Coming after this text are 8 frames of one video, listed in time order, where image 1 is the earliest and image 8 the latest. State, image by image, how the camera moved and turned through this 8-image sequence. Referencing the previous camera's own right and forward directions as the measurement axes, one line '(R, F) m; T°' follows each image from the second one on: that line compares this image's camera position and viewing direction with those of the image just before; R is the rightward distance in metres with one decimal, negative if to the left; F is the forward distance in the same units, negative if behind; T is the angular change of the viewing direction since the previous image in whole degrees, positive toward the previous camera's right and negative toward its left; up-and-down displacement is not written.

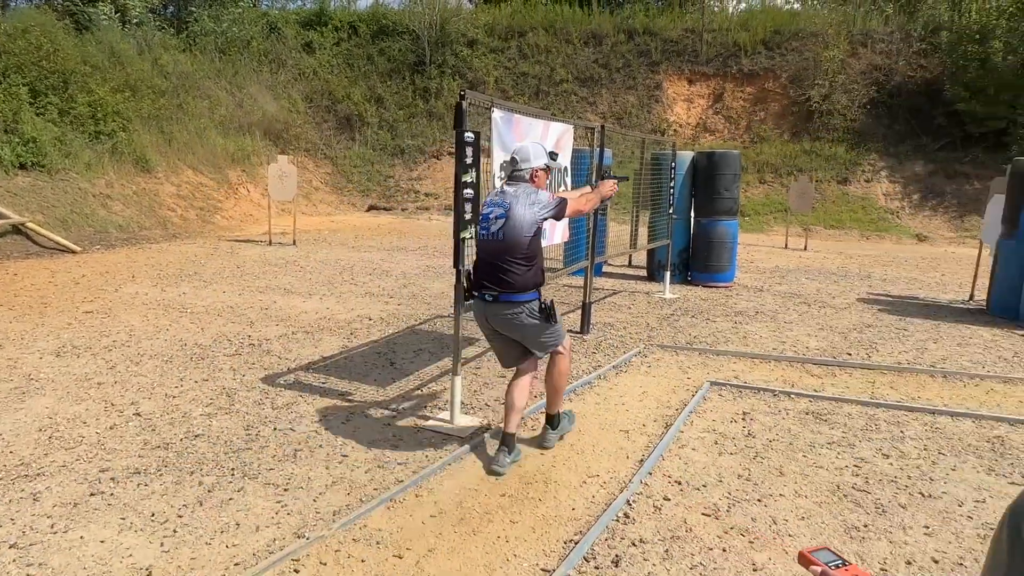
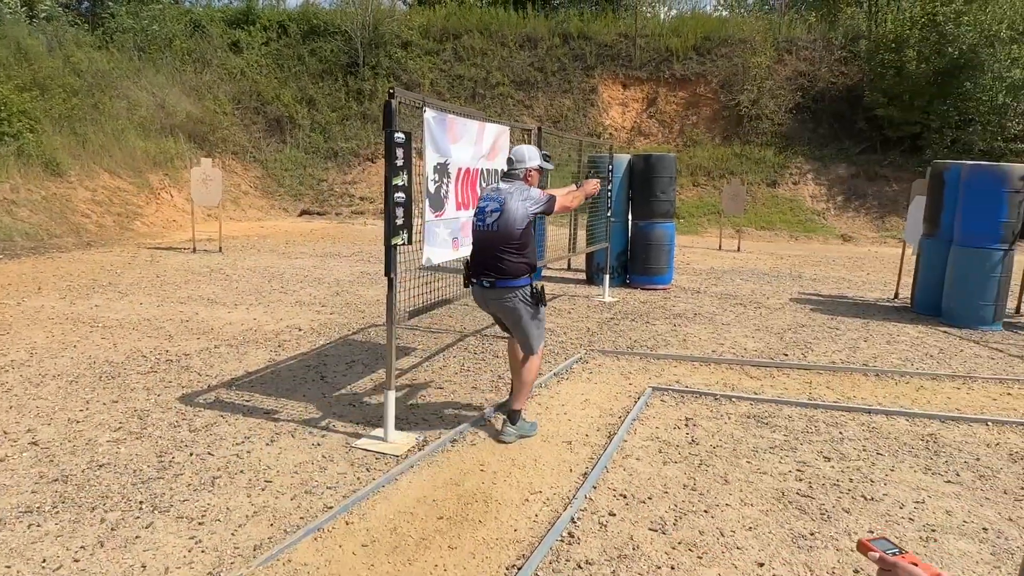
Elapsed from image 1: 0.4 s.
(0.0, +0.2) m; +5°
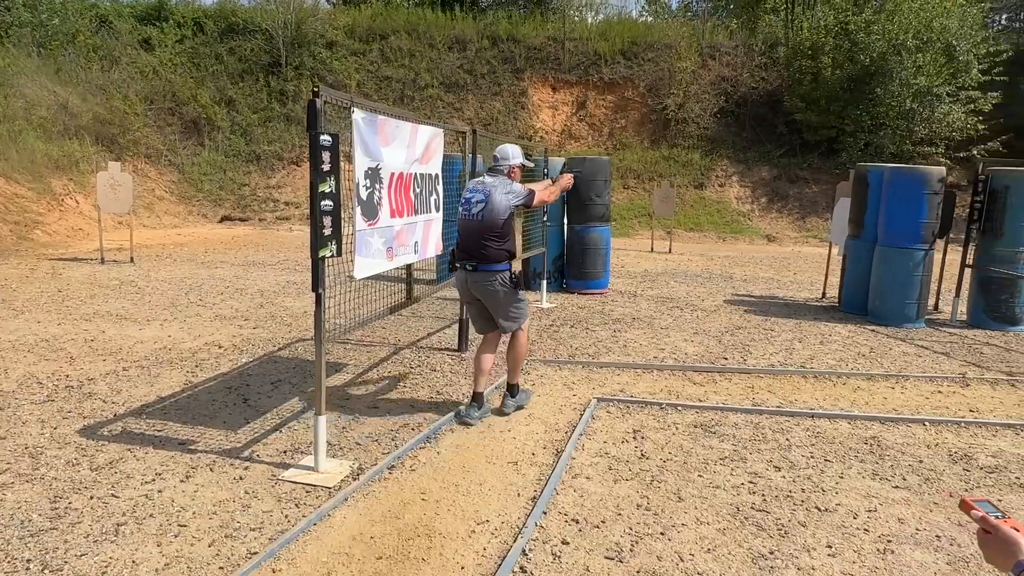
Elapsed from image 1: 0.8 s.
(0.0, +0.3) m; +6°
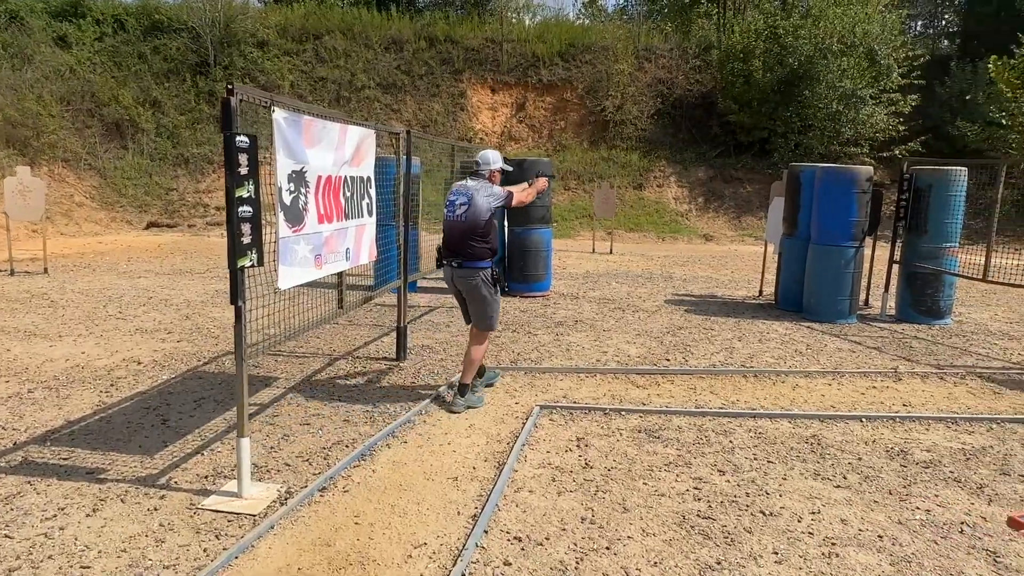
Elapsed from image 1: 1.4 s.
(0.0, +0.2) m; +5°
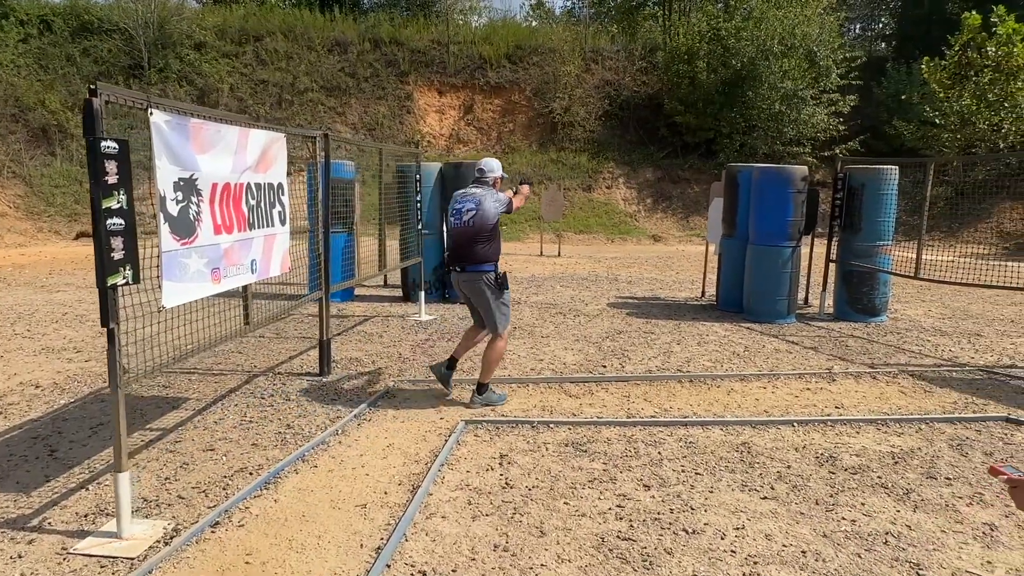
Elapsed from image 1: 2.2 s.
(+0.3, +0.2) m; +3°
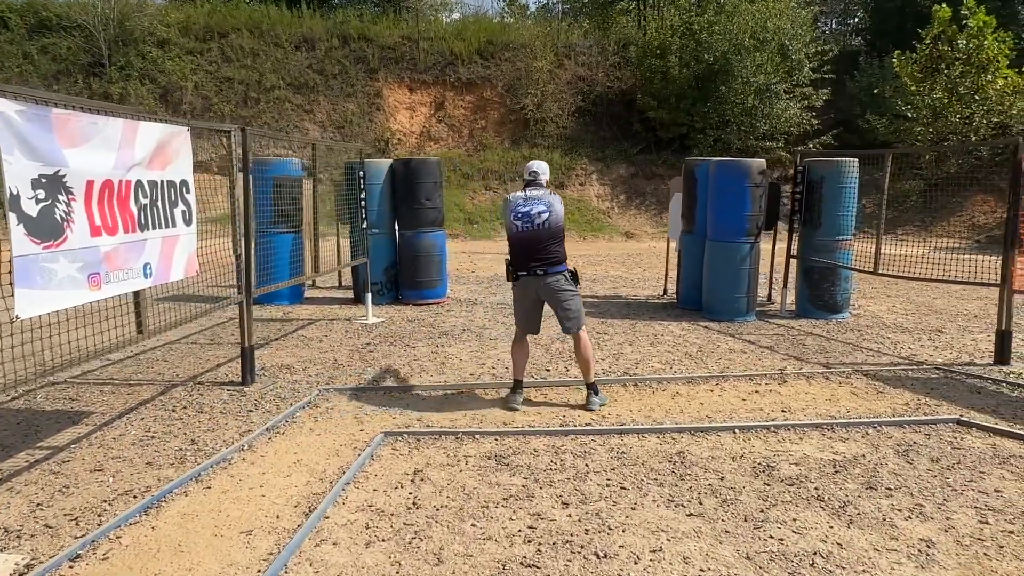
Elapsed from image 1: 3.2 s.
(+0.4, +0.3) m; +1°
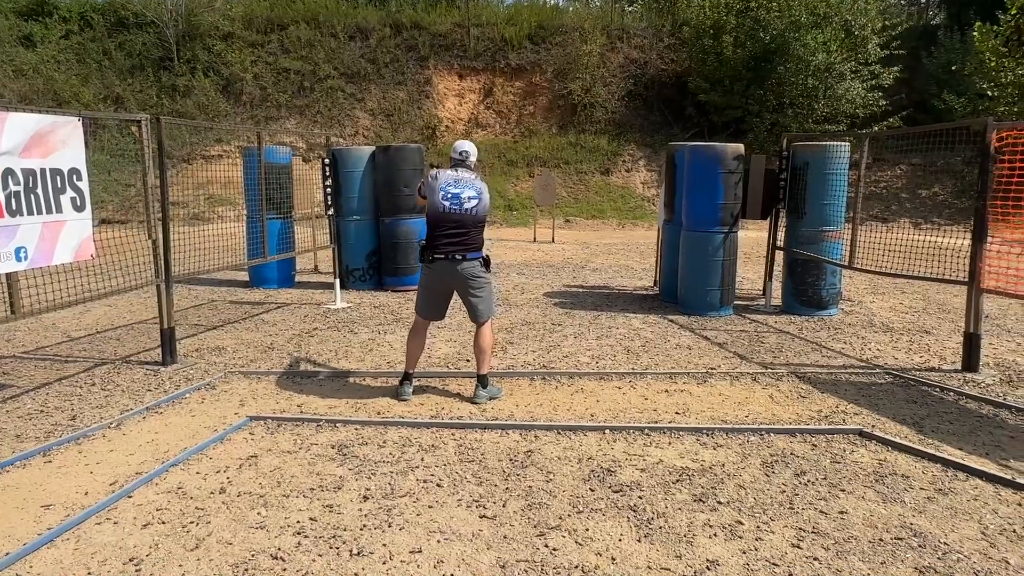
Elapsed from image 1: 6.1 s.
(+1.5, +0.2) m; -7°
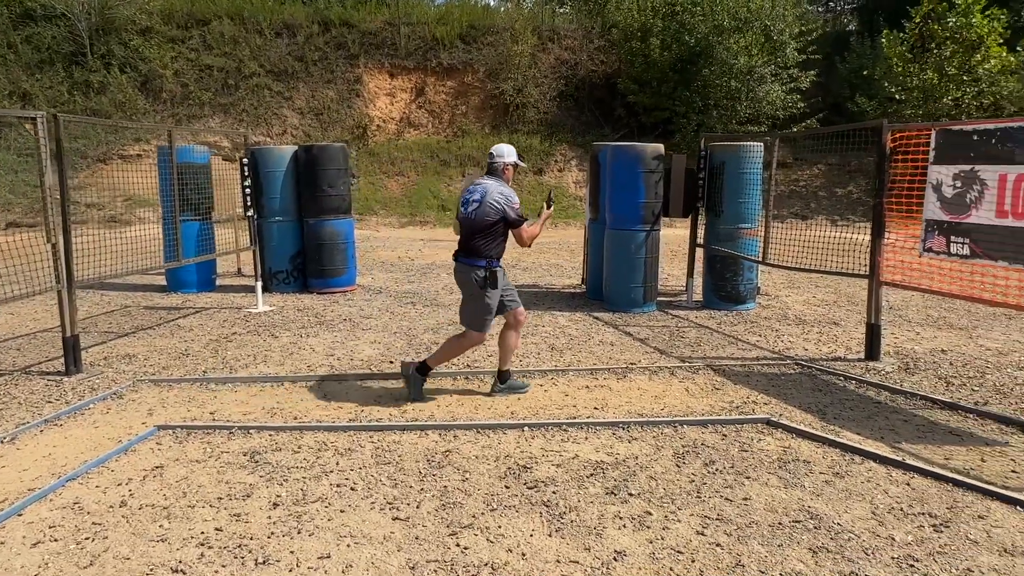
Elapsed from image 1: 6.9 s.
(+0.2, 0.0) m; +5°
